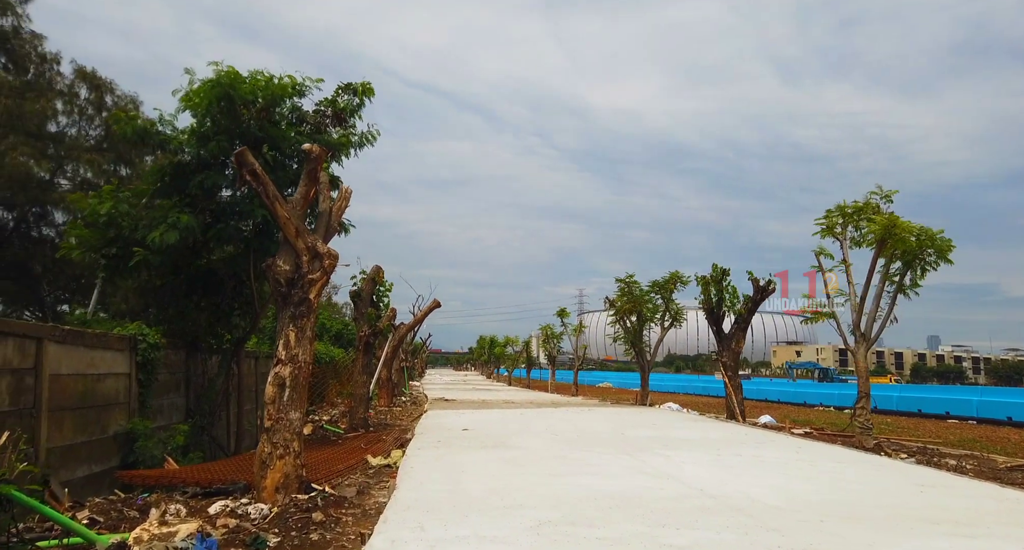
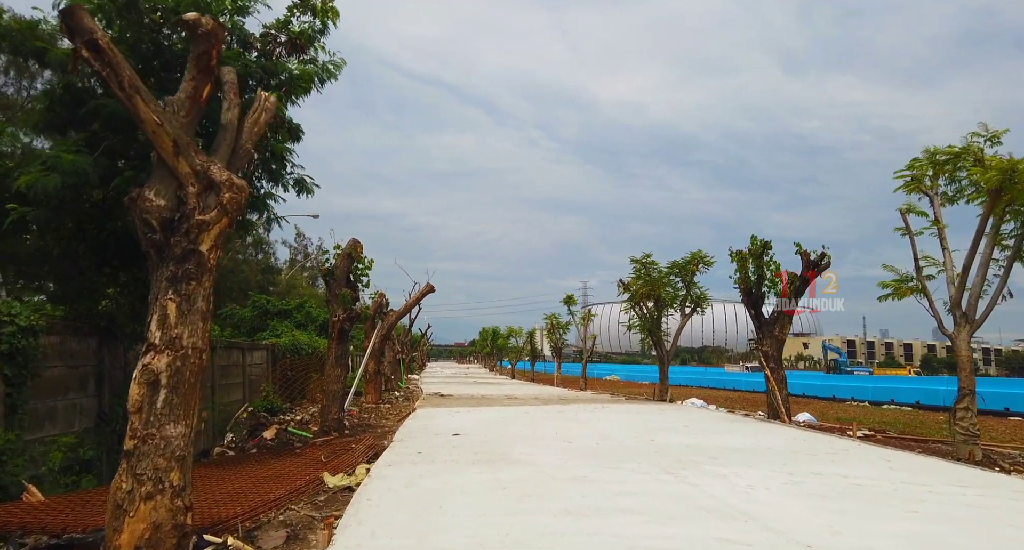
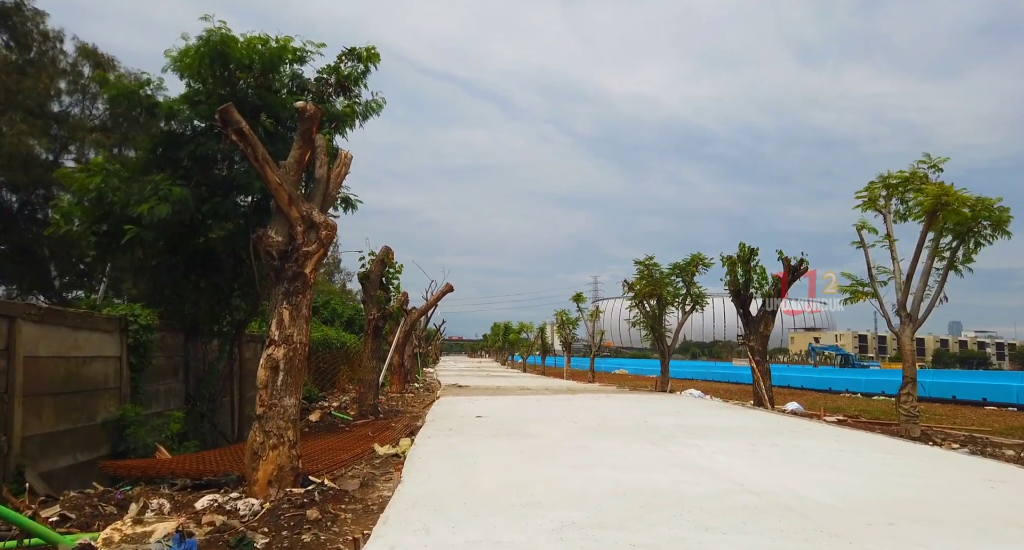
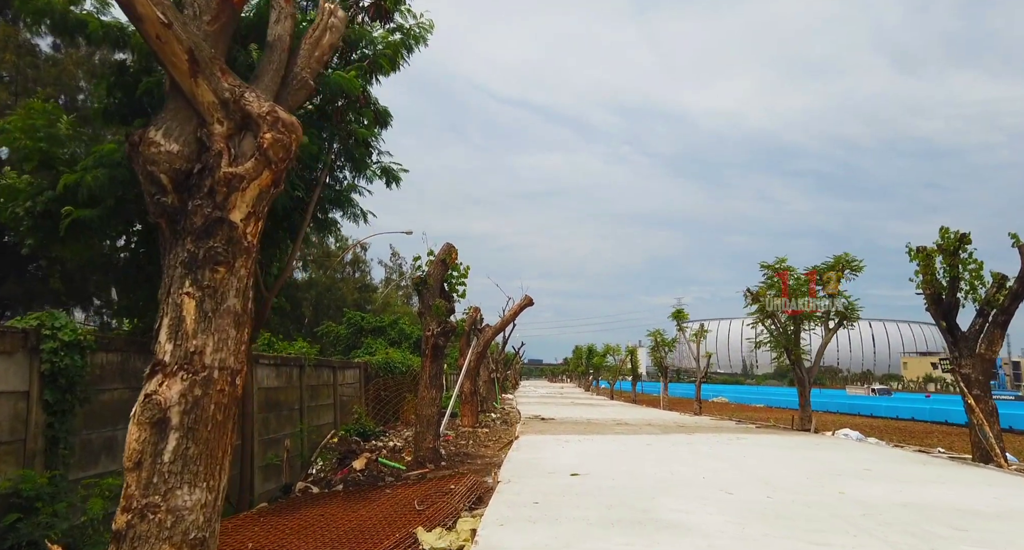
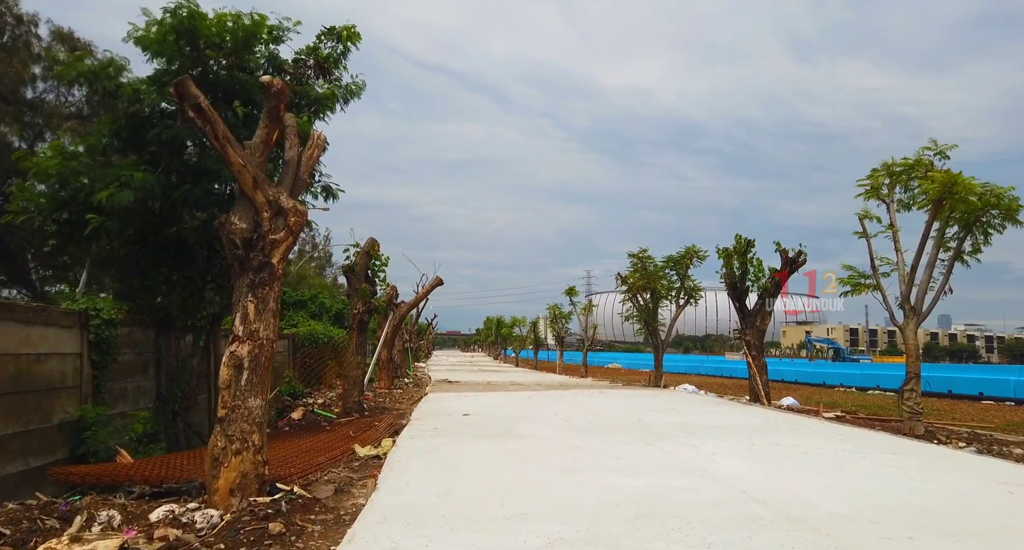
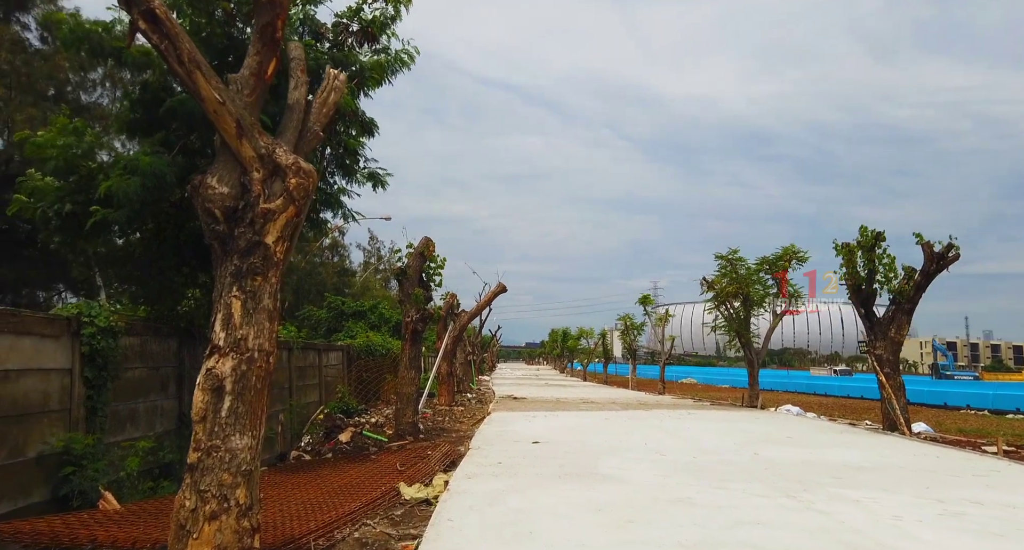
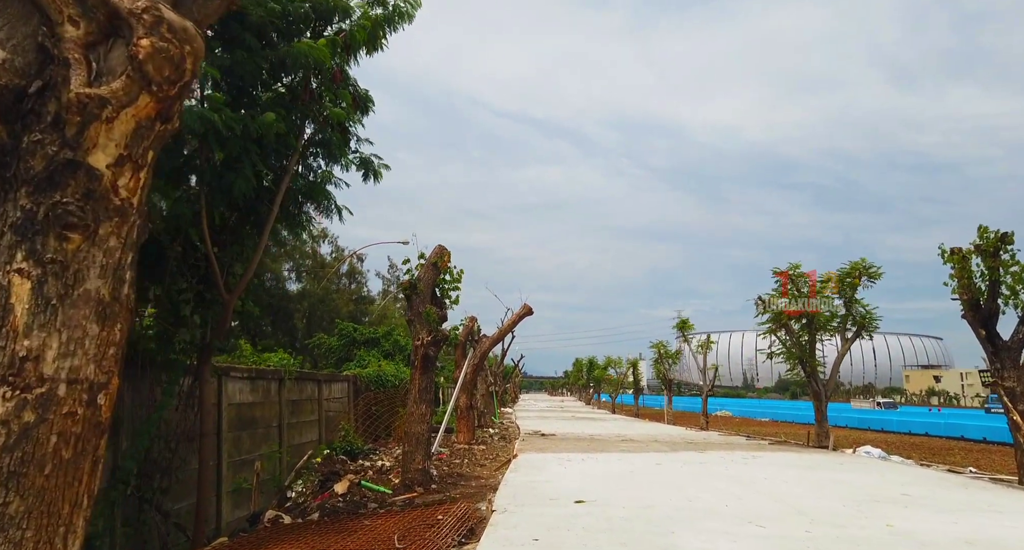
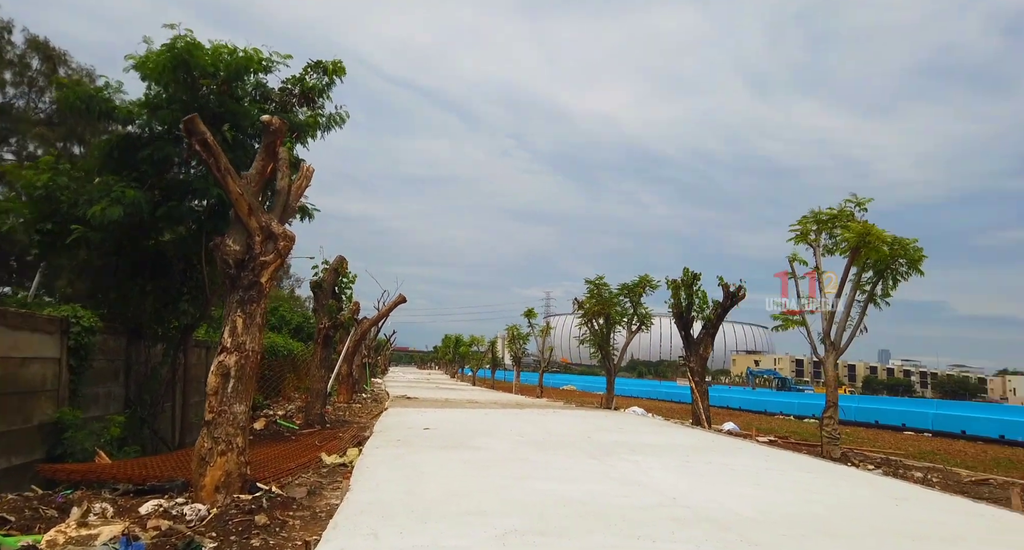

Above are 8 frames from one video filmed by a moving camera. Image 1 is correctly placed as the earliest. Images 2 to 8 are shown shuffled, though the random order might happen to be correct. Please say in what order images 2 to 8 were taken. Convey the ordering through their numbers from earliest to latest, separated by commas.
8, 3, 5, 2, 6, 4, 7
